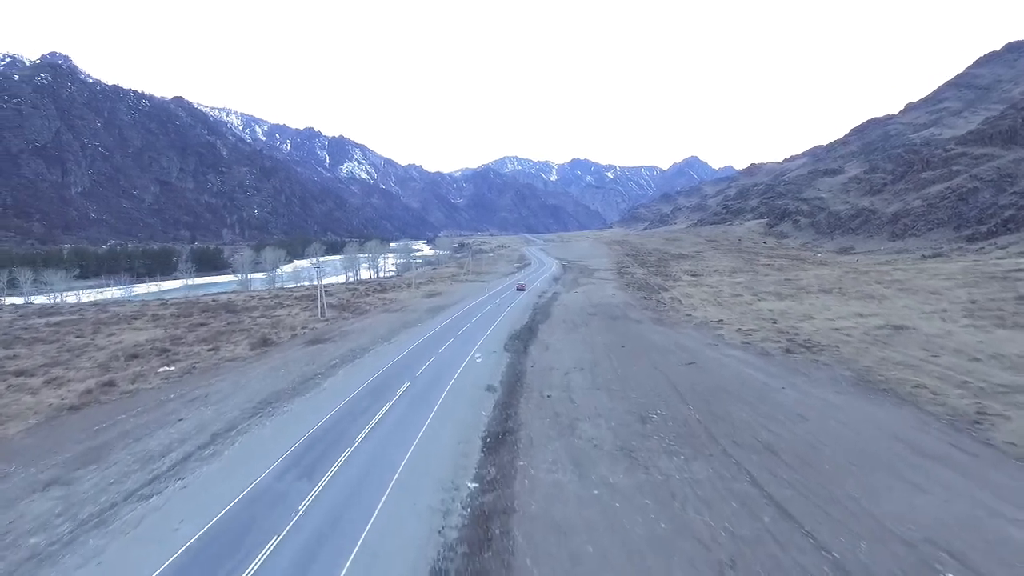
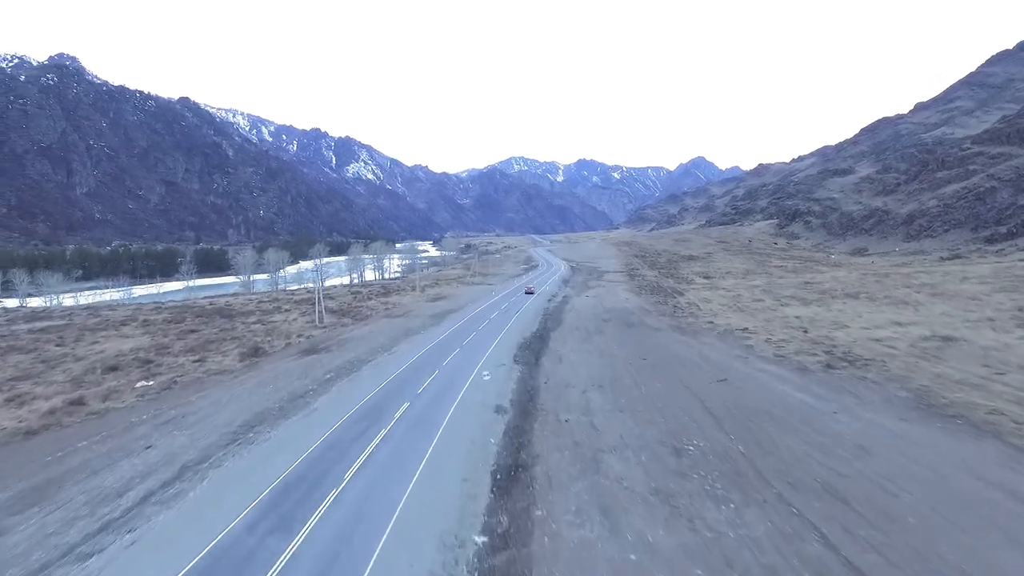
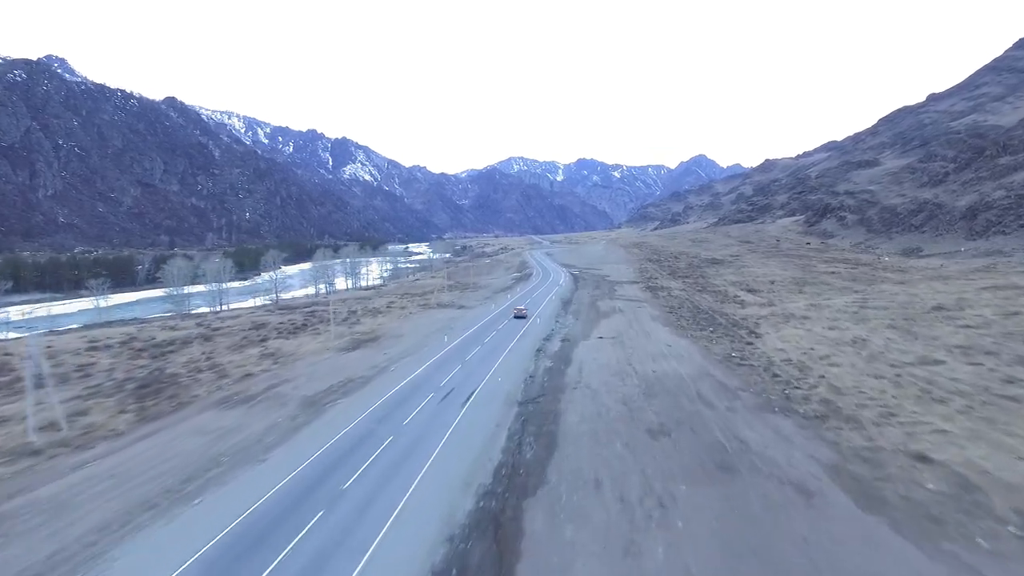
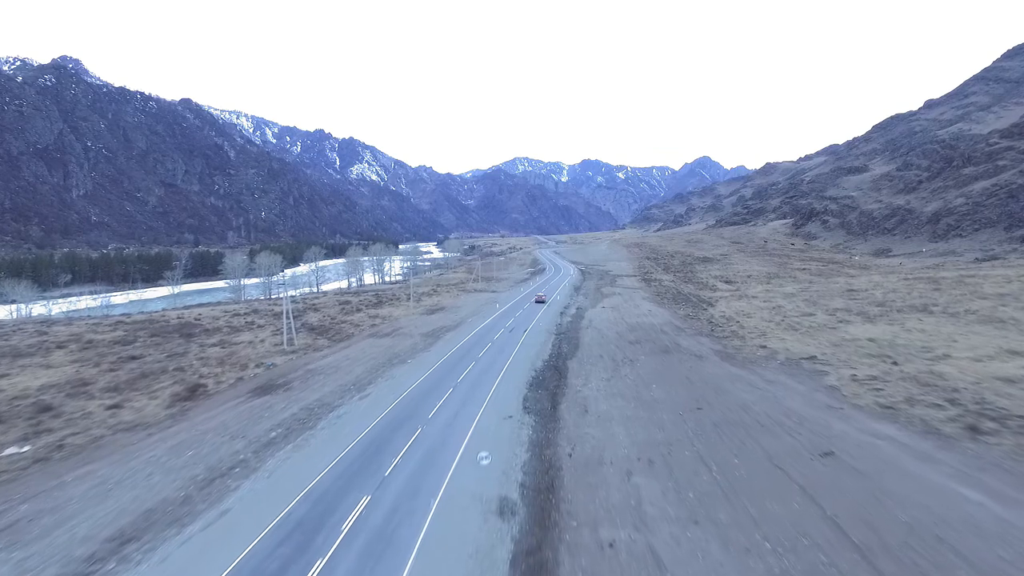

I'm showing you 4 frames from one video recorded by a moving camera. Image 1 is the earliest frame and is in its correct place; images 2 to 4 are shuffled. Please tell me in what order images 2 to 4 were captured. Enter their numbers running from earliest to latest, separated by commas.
2, 4, 3
